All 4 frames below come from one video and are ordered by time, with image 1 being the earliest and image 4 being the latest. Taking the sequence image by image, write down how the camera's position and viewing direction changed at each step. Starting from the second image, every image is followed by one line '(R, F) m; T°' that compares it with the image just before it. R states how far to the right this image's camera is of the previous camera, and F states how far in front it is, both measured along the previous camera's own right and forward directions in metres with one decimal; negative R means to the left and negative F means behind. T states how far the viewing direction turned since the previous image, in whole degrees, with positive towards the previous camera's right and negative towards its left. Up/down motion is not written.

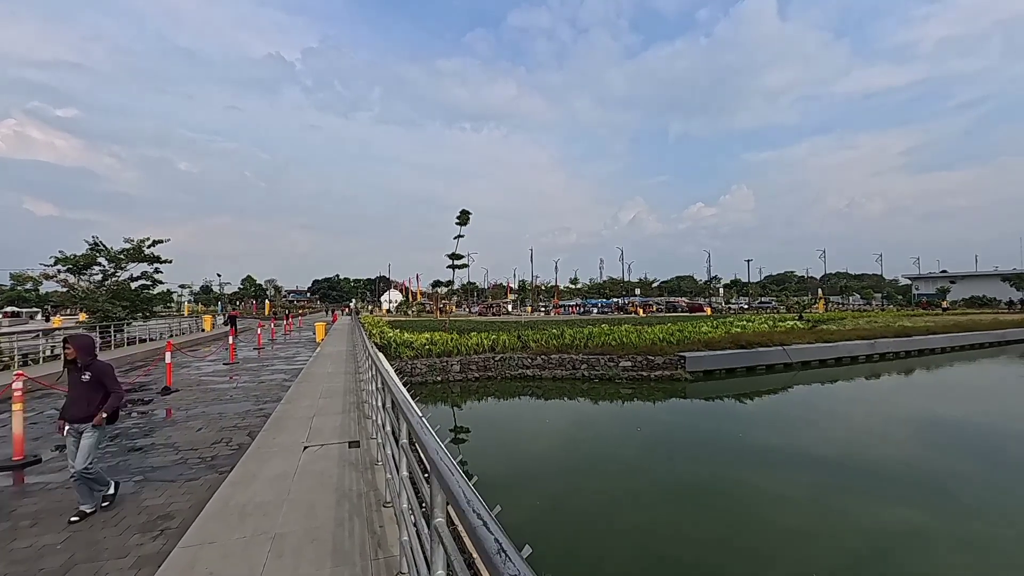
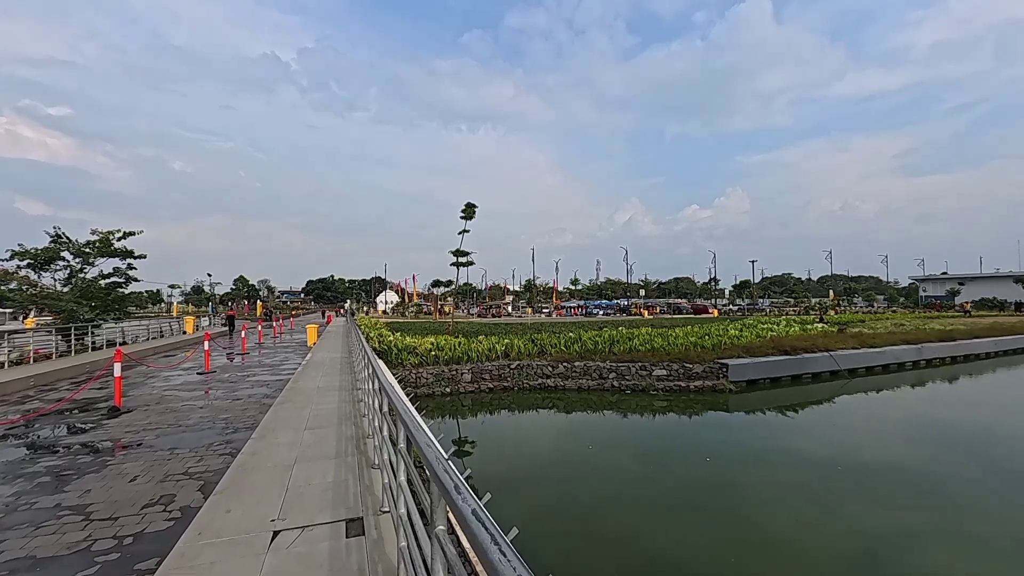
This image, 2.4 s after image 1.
(-0.6, +1.5) m; +1°
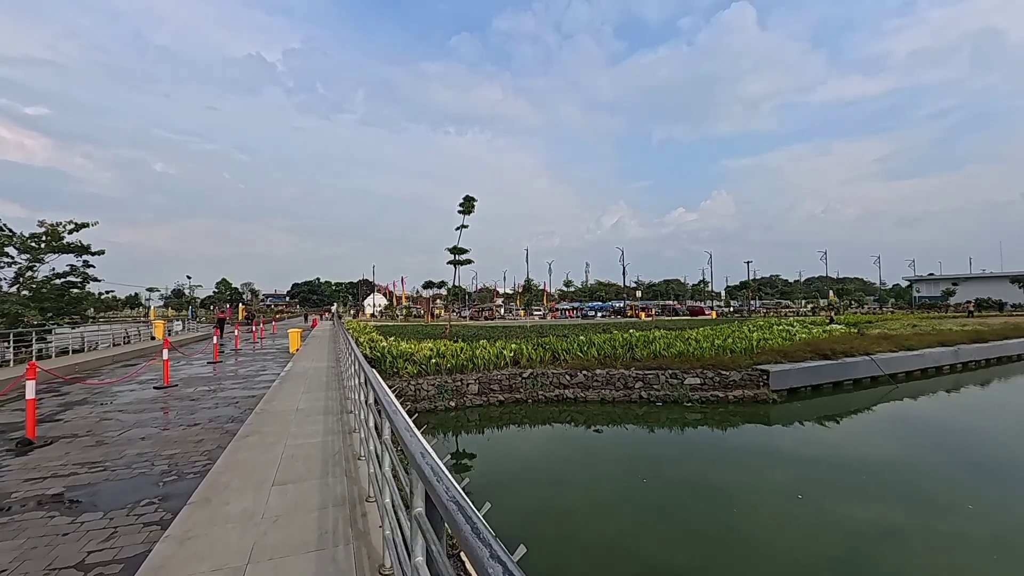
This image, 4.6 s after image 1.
(-0.5, +1.4) m; +1°
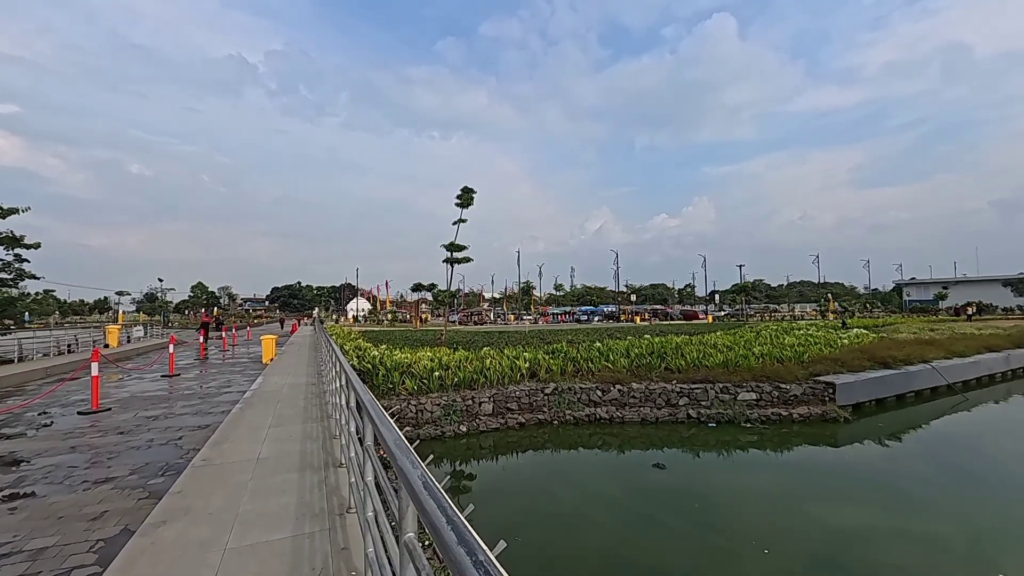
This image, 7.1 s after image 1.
(-0.7, +1.7) m; +2°
